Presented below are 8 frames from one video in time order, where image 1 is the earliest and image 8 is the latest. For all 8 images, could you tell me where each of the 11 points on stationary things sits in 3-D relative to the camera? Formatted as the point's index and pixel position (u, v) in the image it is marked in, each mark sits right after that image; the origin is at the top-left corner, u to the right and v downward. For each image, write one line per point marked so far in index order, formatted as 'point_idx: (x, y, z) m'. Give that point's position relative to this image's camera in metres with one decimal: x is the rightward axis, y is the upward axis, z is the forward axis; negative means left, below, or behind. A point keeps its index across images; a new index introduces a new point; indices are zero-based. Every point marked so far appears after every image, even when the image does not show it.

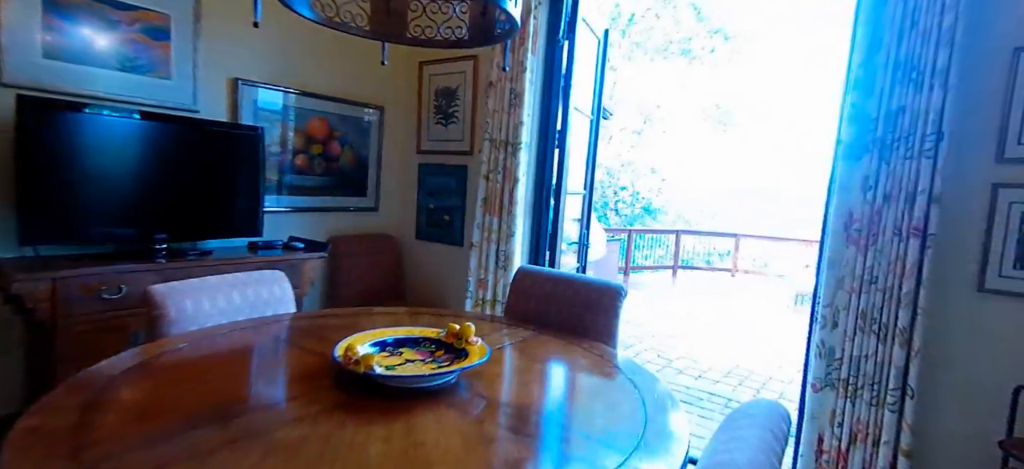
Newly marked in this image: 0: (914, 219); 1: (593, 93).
0: (+1.4, 0.0, +1.7) m
1: (+0.5, +1.0, +3.3) m
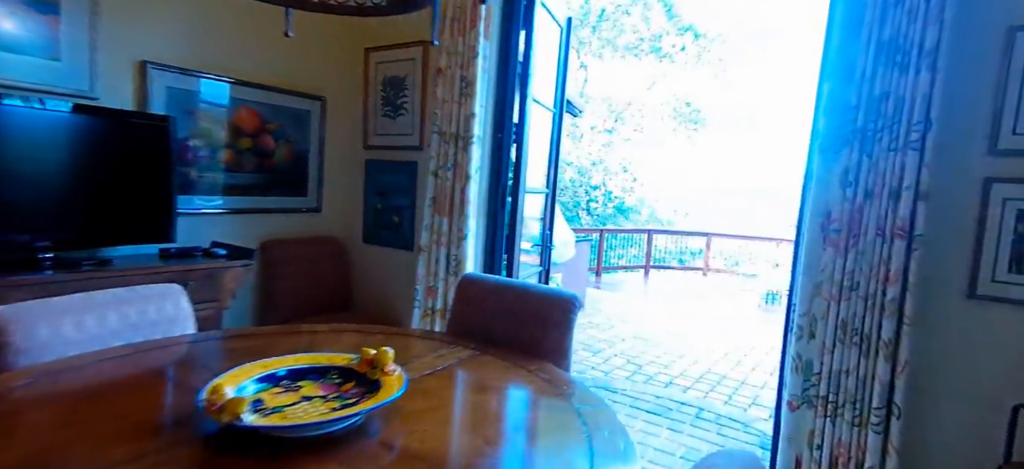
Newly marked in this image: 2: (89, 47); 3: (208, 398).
0: (+1.2, 0.0, +1.5) m
1: (+0.3, +0.9, +3.1) m
2: (-1.7, +0.8, +2.0) m
3: (-0.6, -0.3, +0.9) m
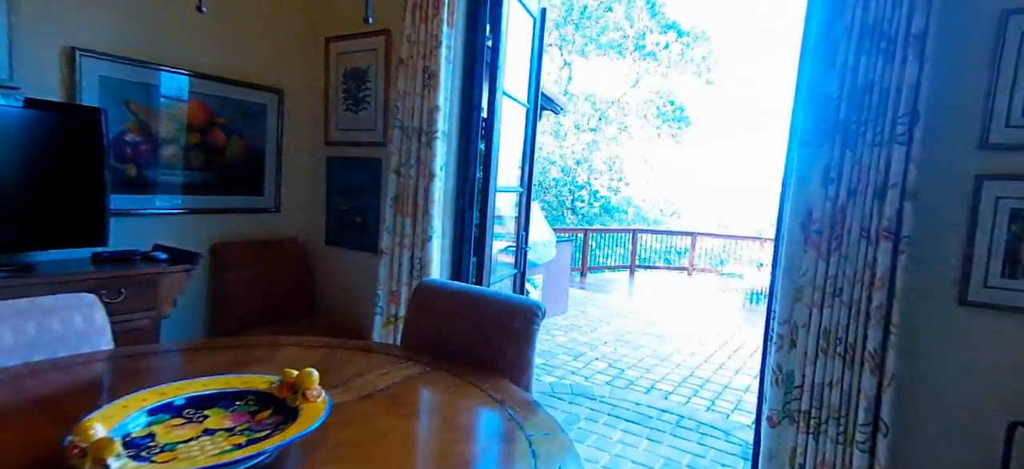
0: (+1.0, 0.0, +1.4) m
1: (+0.1, +0.9, +2.9) m
2: (-1.8, +0.7, +1.8) m
3: (-0.7, -0.3, +0.8) m
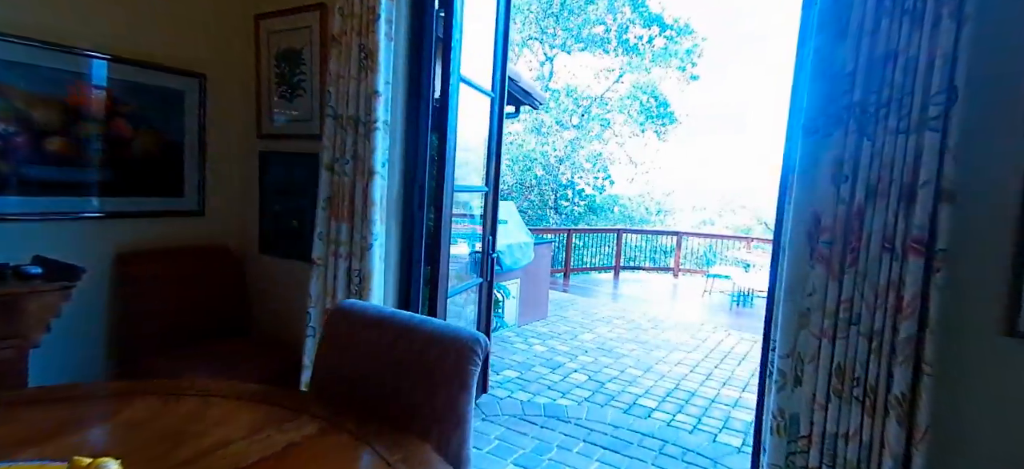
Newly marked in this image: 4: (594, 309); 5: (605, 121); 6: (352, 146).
0: (+0.9, 0.0, +1.1) m
1: (-0.1, +0.9, +2.6) m
2: (-2.0, +0.7, +1.4) m
3: (-0.8, -0.3, +0.4) m
4: (+1.1, -1.0, +6.3) m
5: (+1.8, +2.2, +9.5) m
6: (-0.6, +0.3, +1.9) m
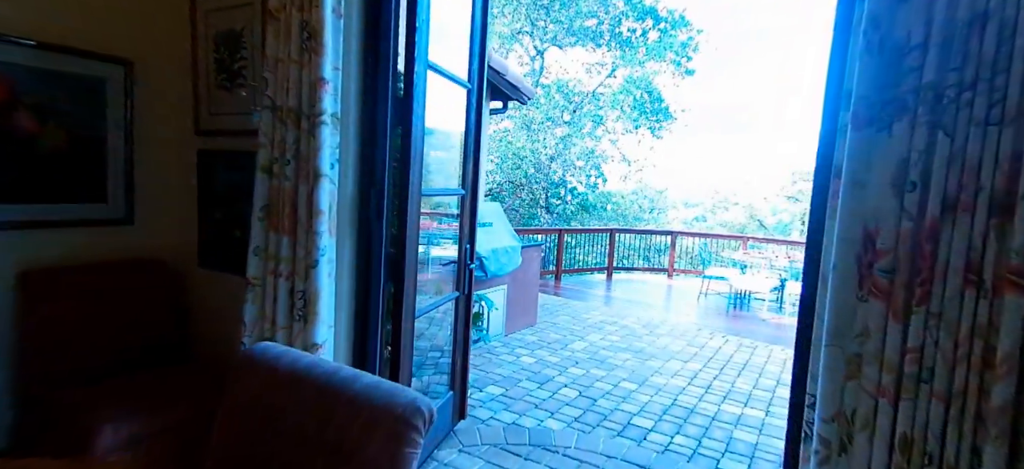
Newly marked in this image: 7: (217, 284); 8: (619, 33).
0: (+0.8, 0.0, +0.8) m
1: (-0.2, +0.9, +2.3) m
2: (-2.1, +0.6, +1.1) m
3: (-0.9, -0.4, +0.1) m
4: (+0.9, -1.0, +6.1) m
5: (+1.6, +2.2, +9.2) m
6: (-0.7, +0.3, +1.6) m
7: (-1.2, -0.2, +2.1) m
8: (+1.8, +3.5, +8.5) m
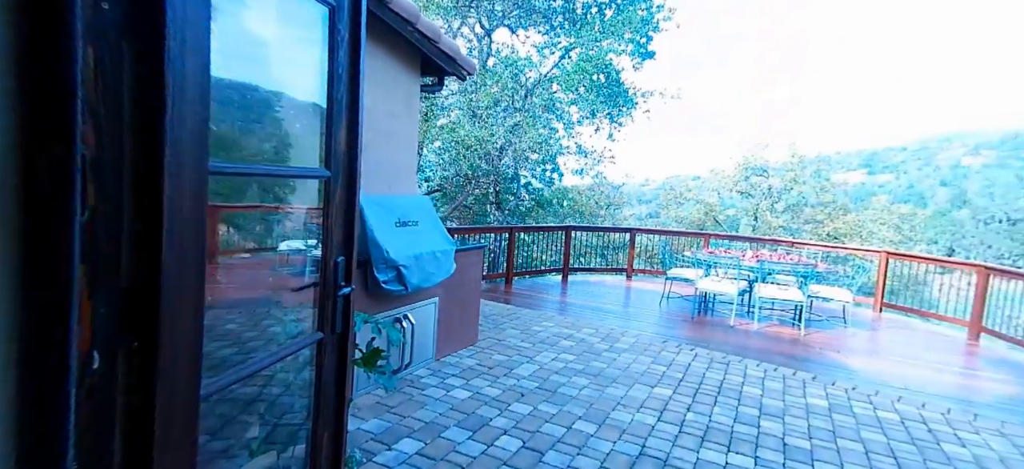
0: (+0.6, -0.1, 0.0) m
1: (-0.5, +0.9, +1.4) m
2: (-2.3, +0.6, 0.0) m
3: (-1.0, -0.4, -0.8) m
4: (+0.3, -1.0, +5.2) m
5: (+0.7, +2.3, +8.4) m
6: (-1.0, +0.3, +0.7) m
7: (-1.6, -0.2, +1.1) m
8: (+0.9, +3.5, +7.7) m
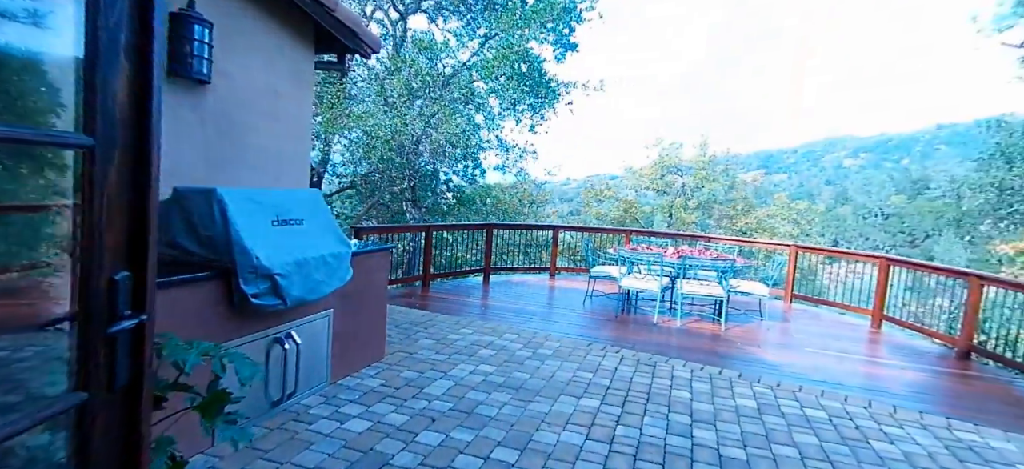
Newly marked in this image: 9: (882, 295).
0: (+0.6, 0.0, -0.4) m
1: (-0.8, +0.8, +0.9) m
2: (-2.4, +0.6, -0.8) m
3: (-0.9, -0.5, -1.4) m
4: (-0.6, -1.0, +4.8) m
5: (-0.7, +2.3, +8.0) m
6: (-1.1, +0.3, 0.0) m
7: (-1.7, -0.3, +0.4) m
8: (-0.3, +3.6, +7.3) m
9: (+4.6, -0.8, +6.1) m
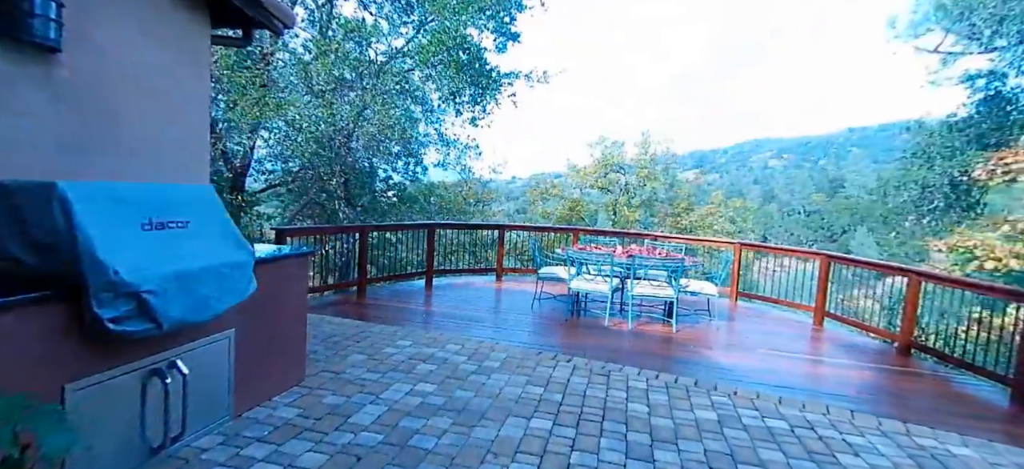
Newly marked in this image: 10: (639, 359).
0: (+0.6, -0.1, -0.7) m
1: (-0.9, +0.8, +0.4) m
2: (-2.3, +0.5, -1.4) m
3: (-0.8, -0.5, -1.9) m
4: (-1.1, -1.0, +4.3) m
5: (-1.6, +2.3, +7.4) m
6: (-1.1, +0.2, -0.5) m
7: (-1.8, -0.3, -0.2) m
8: (-1.2, +3.5, +6.8) m
9: (+3.9, -0.7, +6.2) m
10: (+1.2, -1.1, +4.5) m
